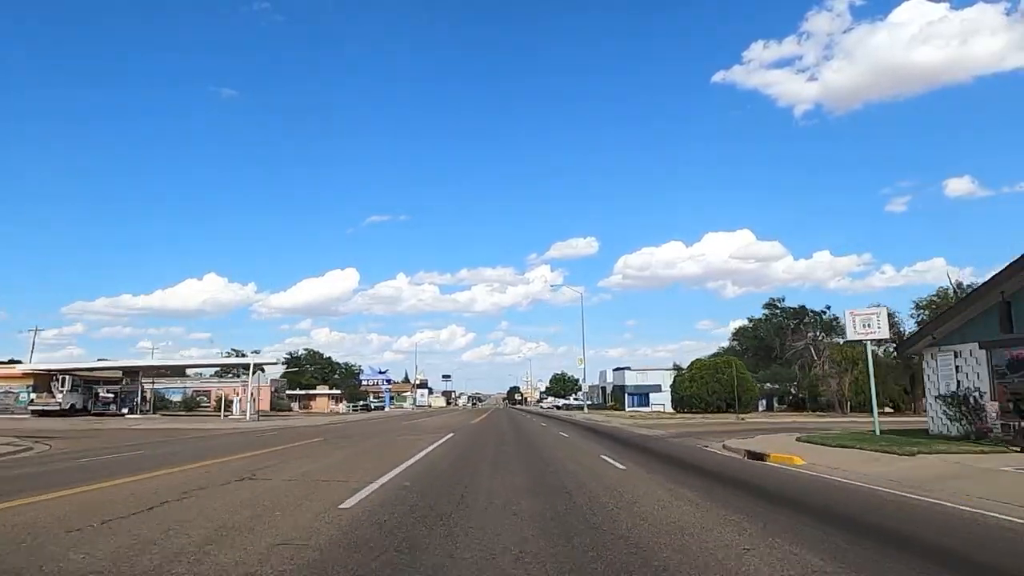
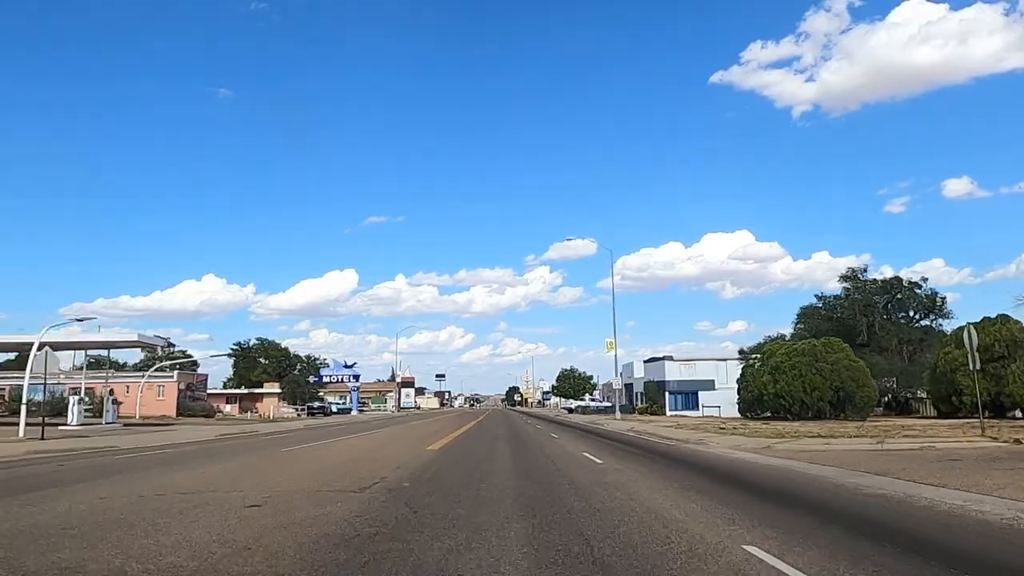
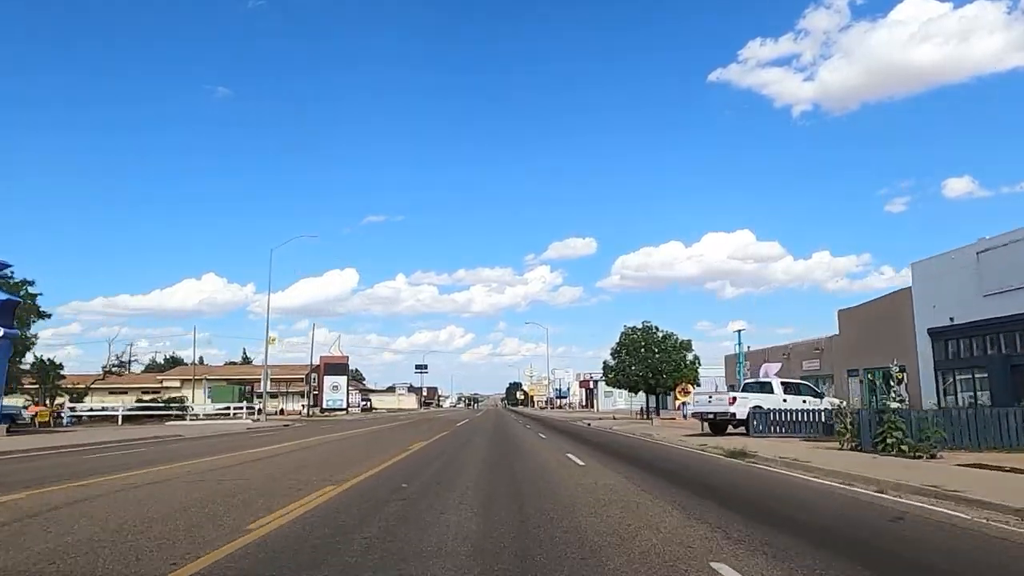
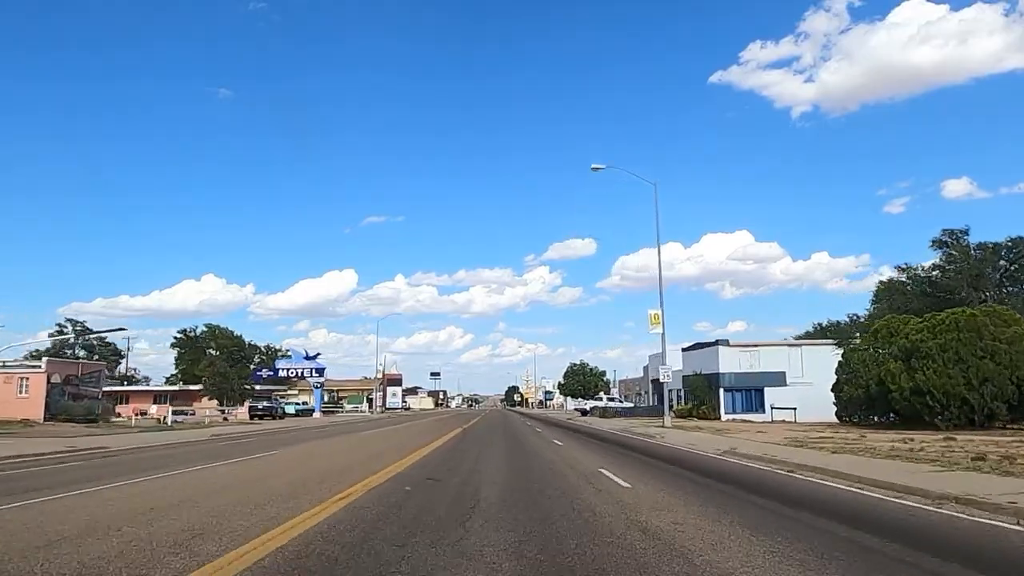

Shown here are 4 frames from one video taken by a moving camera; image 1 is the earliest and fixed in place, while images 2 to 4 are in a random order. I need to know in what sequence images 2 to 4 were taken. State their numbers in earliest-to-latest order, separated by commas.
2, 4, 3
